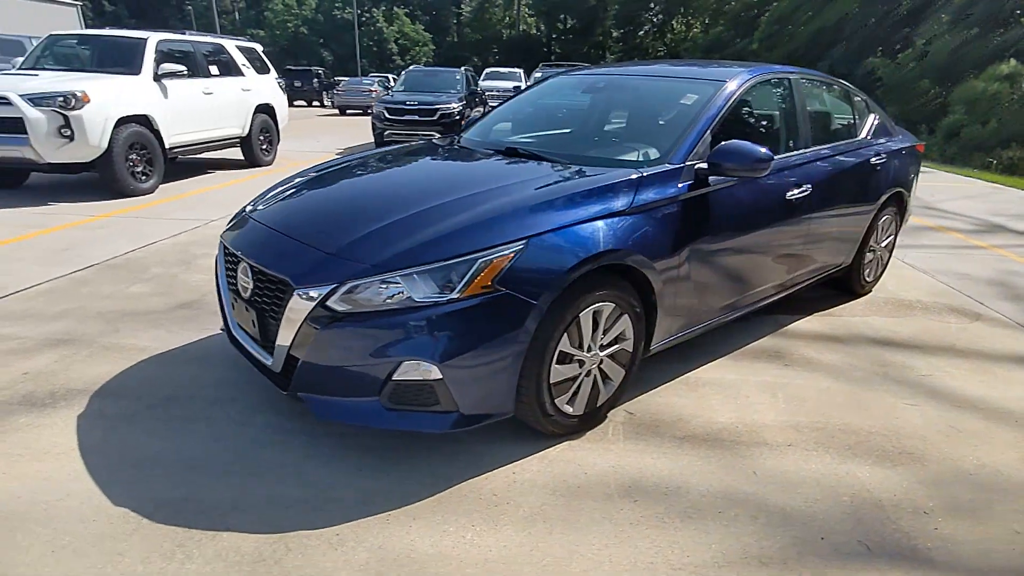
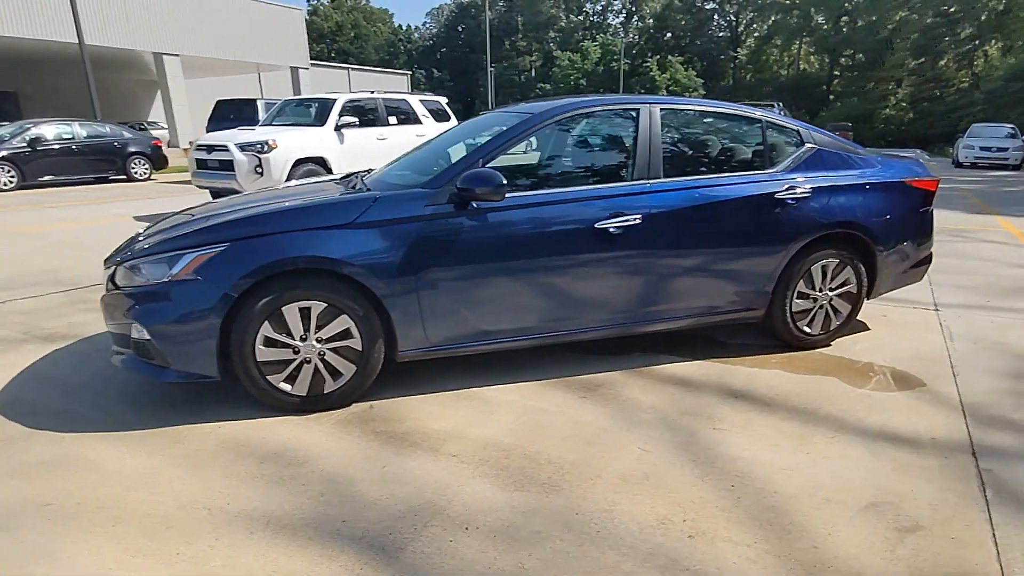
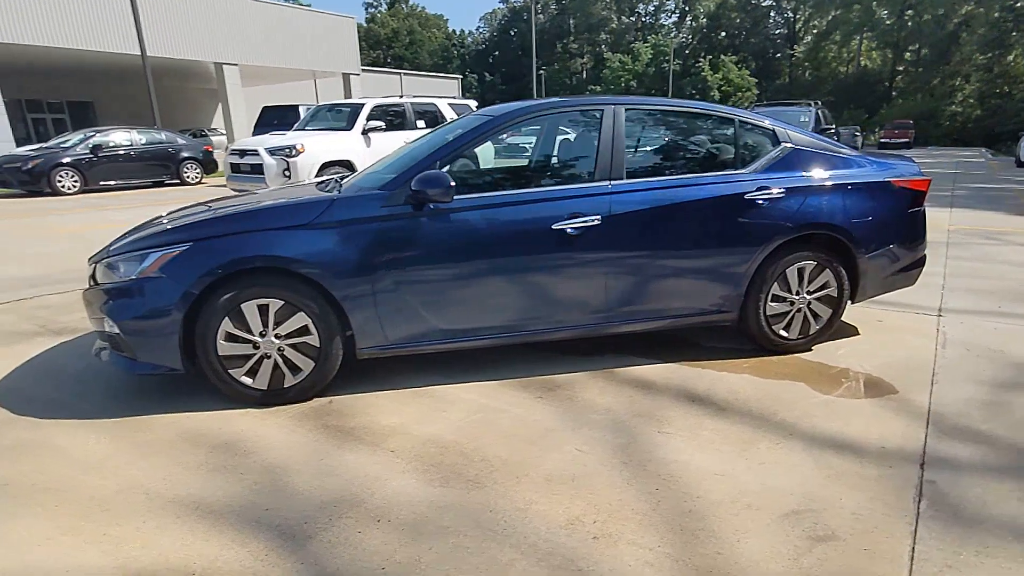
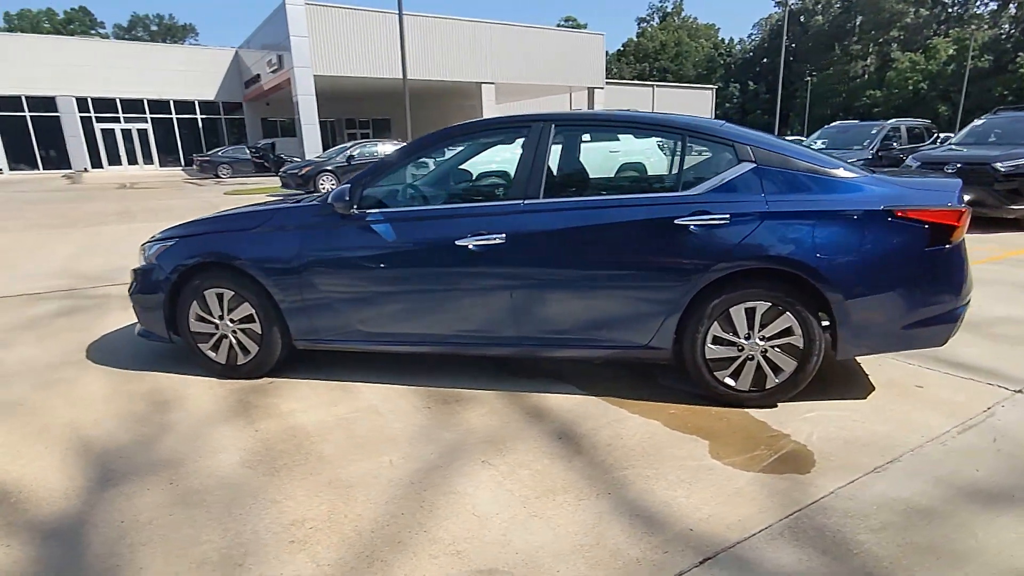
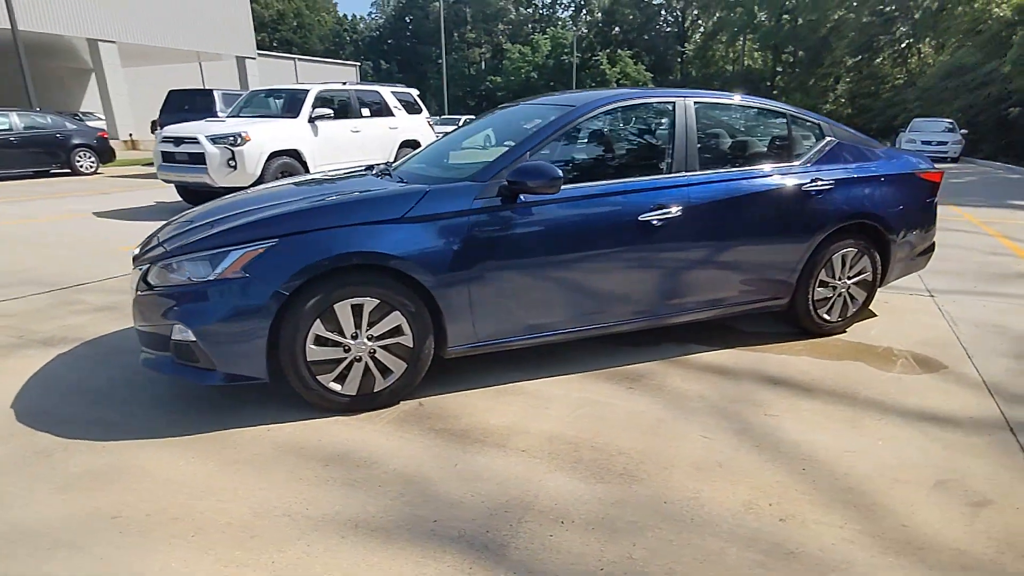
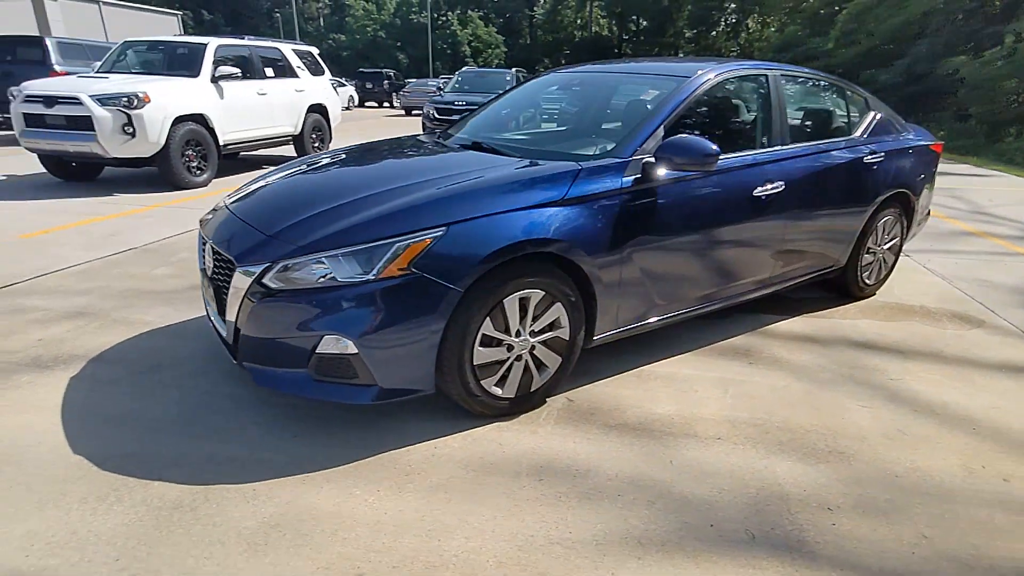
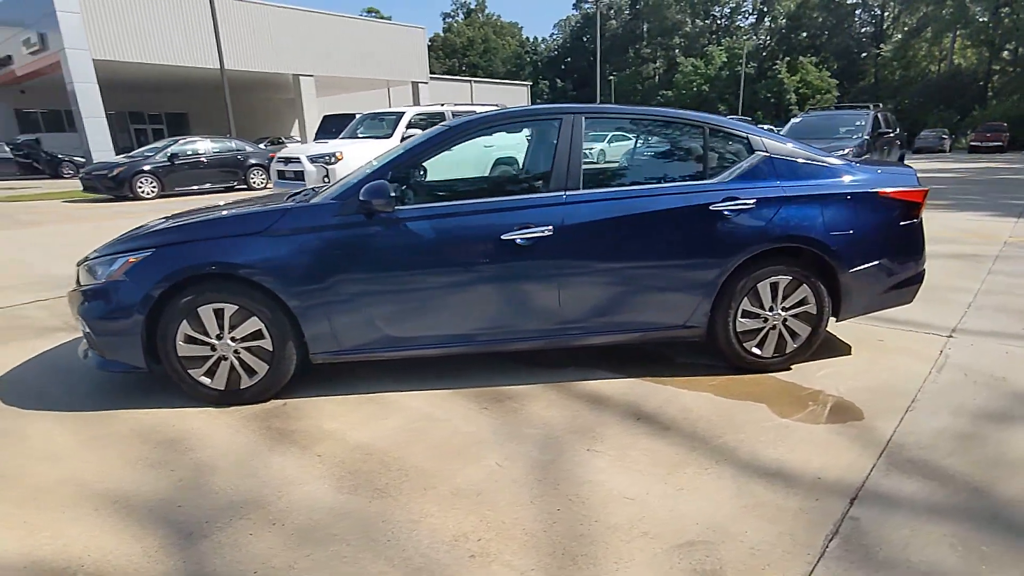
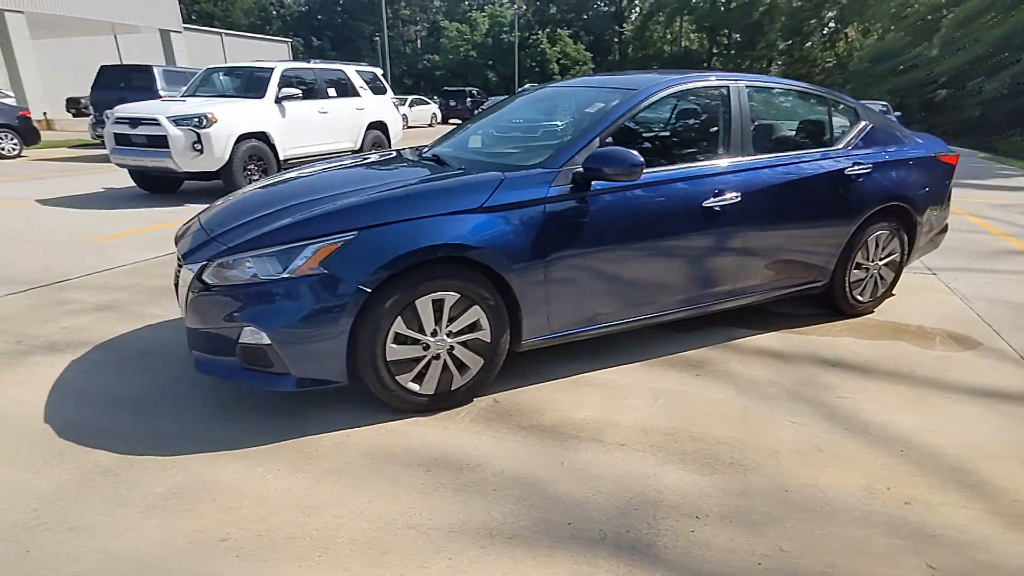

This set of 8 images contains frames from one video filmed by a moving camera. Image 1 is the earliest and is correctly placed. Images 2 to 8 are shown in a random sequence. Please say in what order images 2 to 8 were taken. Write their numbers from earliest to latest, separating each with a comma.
6, 8, 5, 2, 3, 7, 4
